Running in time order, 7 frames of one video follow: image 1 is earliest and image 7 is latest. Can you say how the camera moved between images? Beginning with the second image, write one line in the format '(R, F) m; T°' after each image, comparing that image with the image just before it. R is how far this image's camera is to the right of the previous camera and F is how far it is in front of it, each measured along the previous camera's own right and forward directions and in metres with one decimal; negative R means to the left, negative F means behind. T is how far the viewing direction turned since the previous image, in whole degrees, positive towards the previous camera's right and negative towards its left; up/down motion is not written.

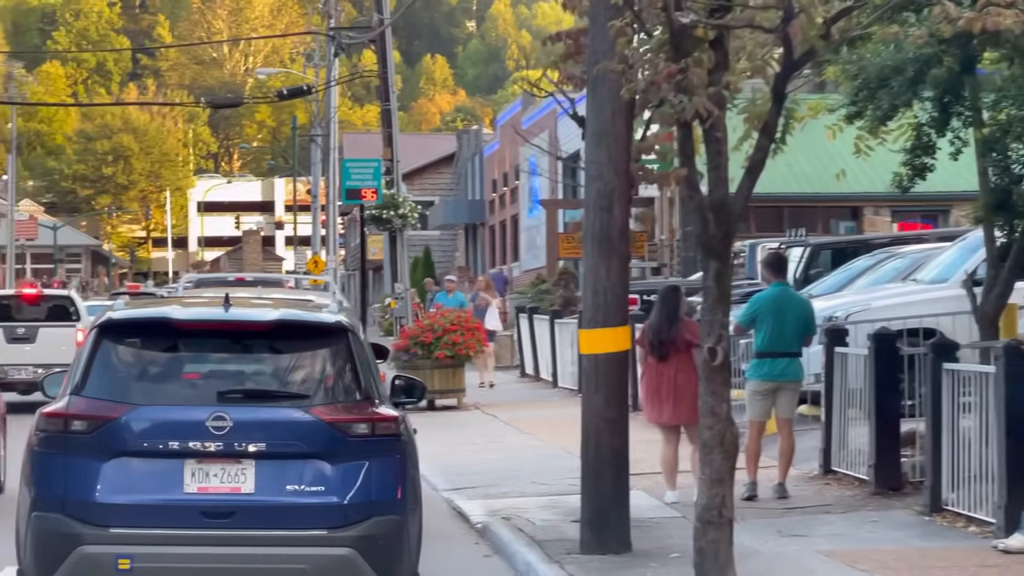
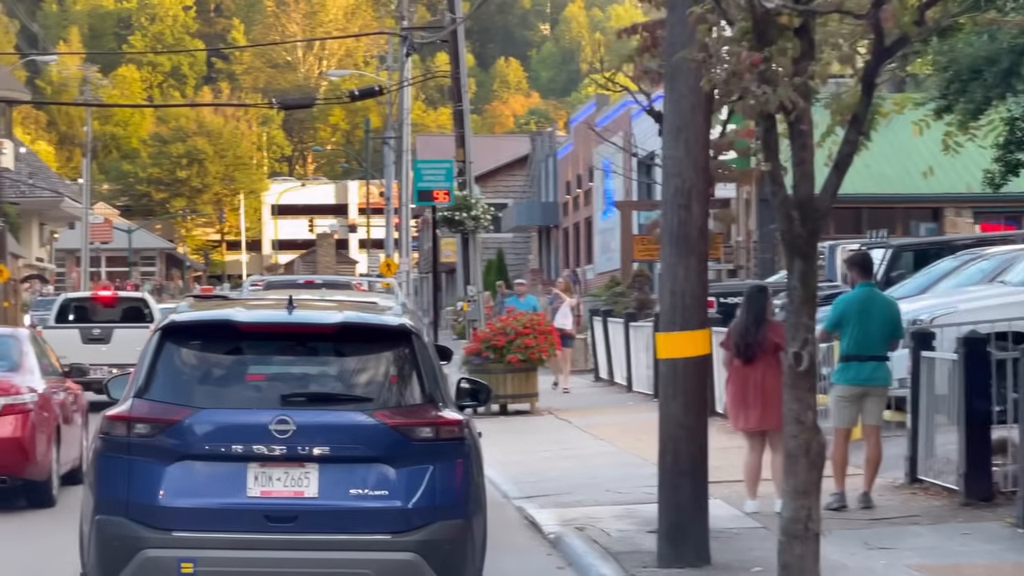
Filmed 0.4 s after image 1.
(0.0, +0.3) m; -3°
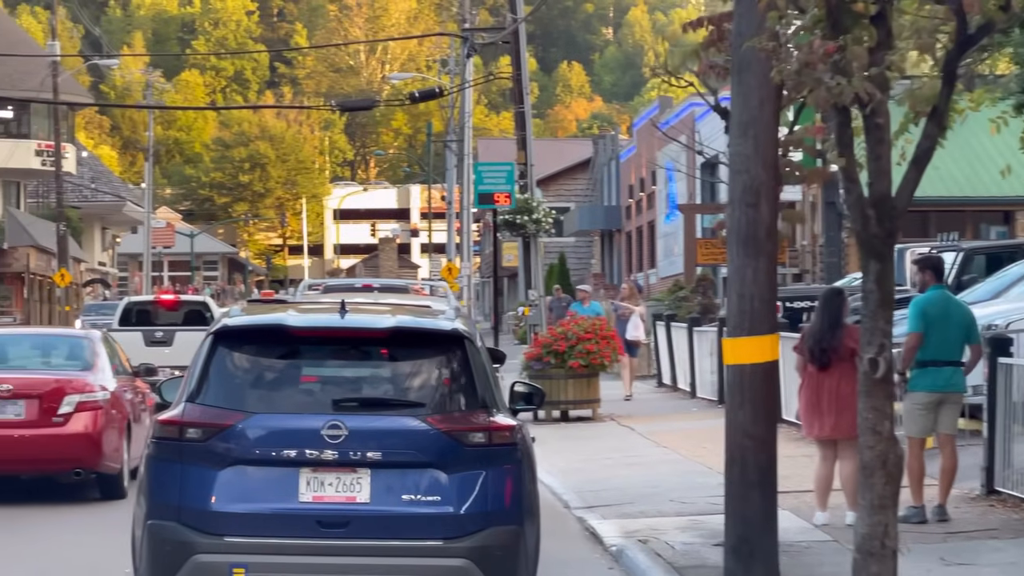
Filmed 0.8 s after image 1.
(0.0, +0.3) m; -2°
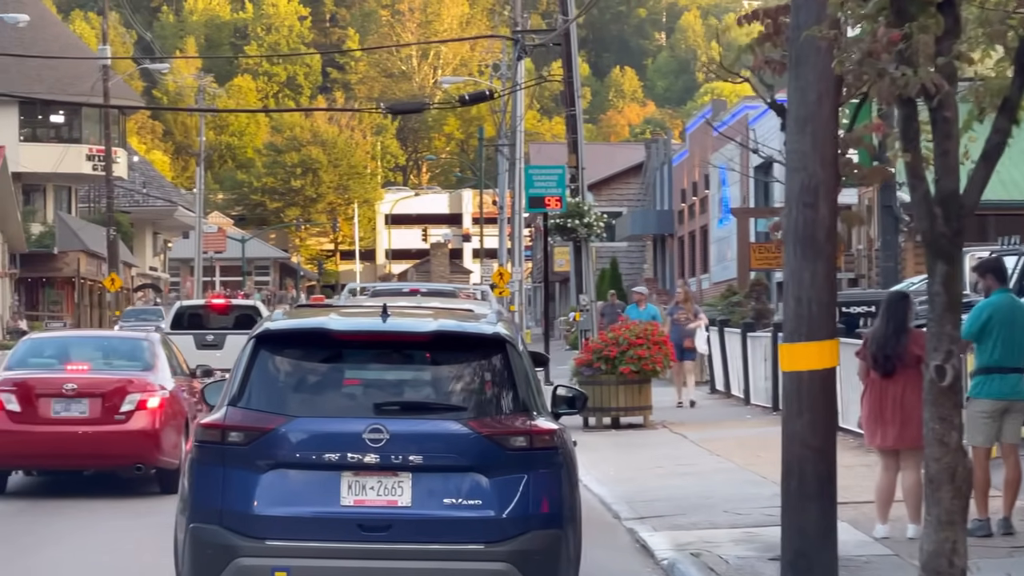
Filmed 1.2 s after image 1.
(0.0, +0.3) m; -2°
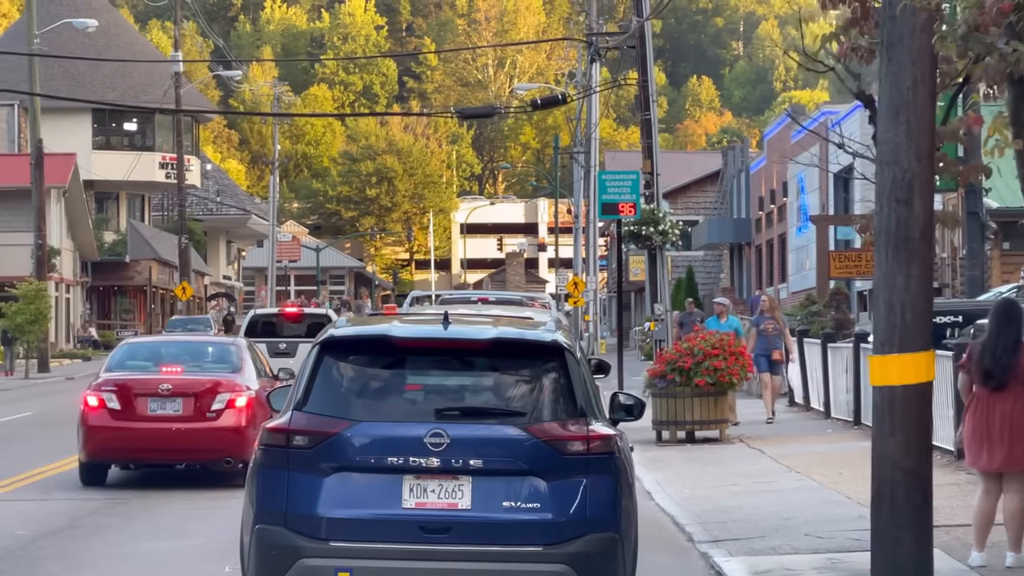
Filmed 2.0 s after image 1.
(+0.1, +0.5) m; -3°
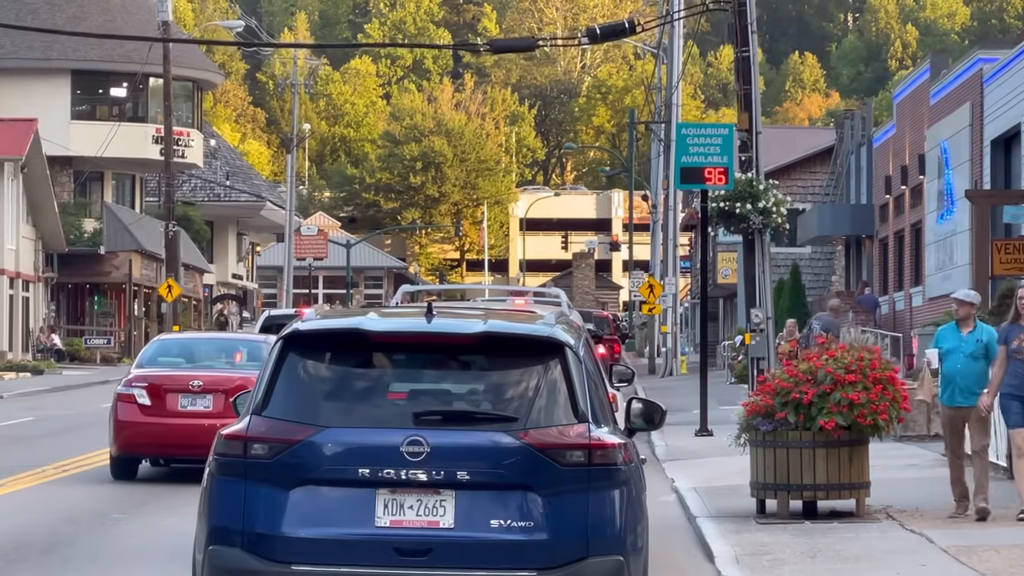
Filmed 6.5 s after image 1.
(+0.2, +5.6) m; -2°
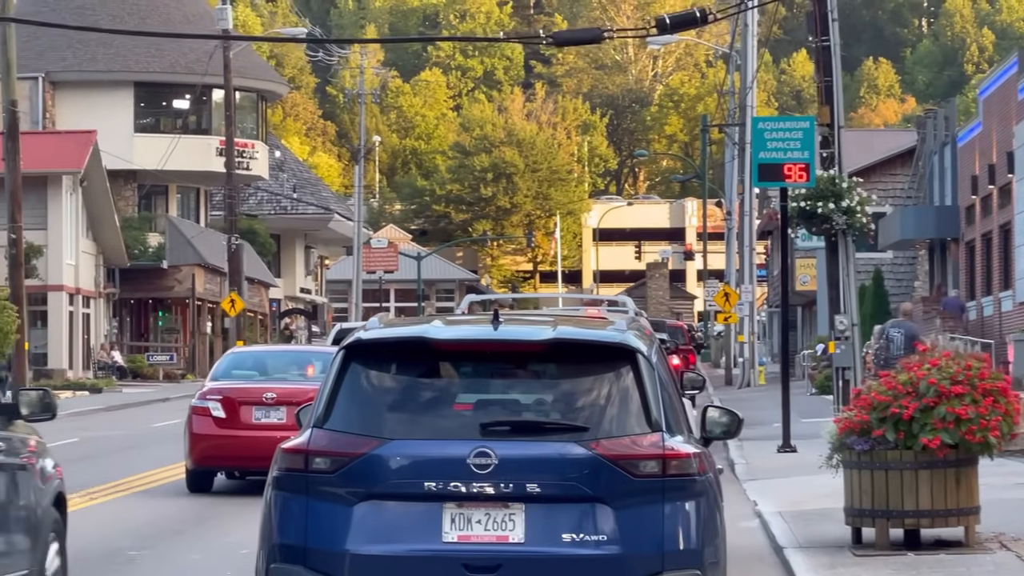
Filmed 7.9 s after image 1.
(+0.1, +1.1) m; -3°
